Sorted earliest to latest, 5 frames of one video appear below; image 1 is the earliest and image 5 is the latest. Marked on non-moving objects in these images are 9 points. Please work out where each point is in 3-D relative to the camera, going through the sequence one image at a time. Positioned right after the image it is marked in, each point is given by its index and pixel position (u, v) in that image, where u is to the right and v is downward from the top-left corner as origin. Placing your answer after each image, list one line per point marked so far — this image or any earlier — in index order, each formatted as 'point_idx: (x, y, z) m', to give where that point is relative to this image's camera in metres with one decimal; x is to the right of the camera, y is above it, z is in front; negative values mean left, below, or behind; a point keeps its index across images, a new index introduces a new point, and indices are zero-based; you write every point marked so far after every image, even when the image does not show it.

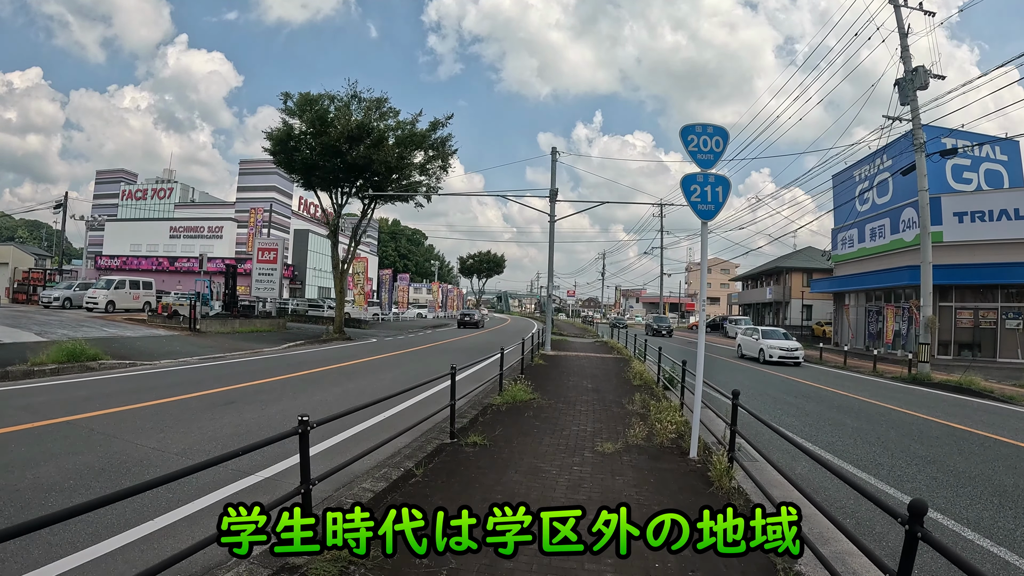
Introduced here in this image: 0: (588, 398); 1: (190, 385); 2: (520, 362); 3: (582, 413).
0: (+1.2, -1.8, +8.4) m
1: (-7.3, -2.2, +11.9) m
2: (+0.2, -1.6, +11.3) m
3: (+1.0, -1.7, +7.2) m
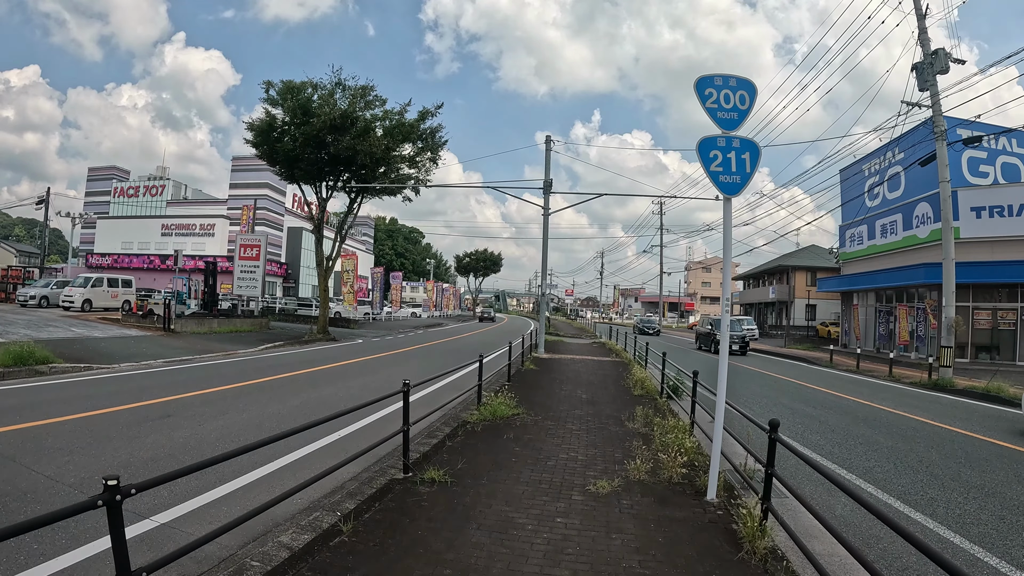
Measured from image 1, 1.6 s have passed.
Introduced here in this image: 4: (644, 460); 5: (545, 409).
0: (+0.9, -1.7, +7.2) m
1: (-7.6, -2.1, +10.6) m
2: (-0.1, -1.5, +10.1) m
3: (+0.7, -1.7, +6.0) m
4: (+1.3, -1.7, +5.1) m
5: (+0.5, -1.7, +7.2) m
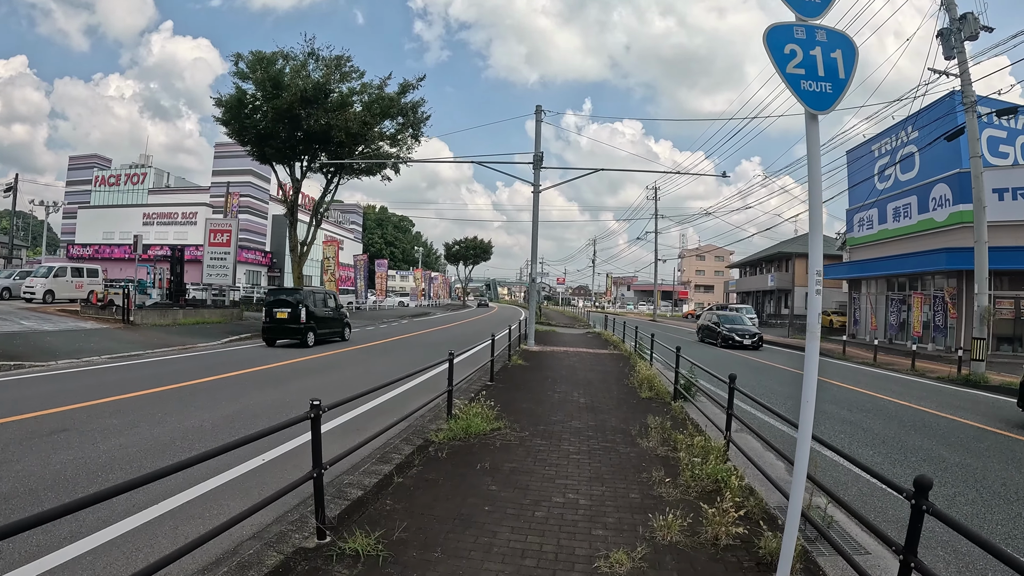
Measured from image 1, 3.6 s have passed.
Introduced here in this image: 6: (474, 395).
0: (+0.7, -1.5, +5.7) m
1: (-7.9, -1.9, +9.0) m
2: (-0.4, -1.3, +8.6) m
3: (+0.5, -1.5, +4.4) m
4: (+1.1, -1.5, +3.6) m
5: (+0.2, -1.5, +5.7) m
6: (-0.5, -1.4, +6.7) m
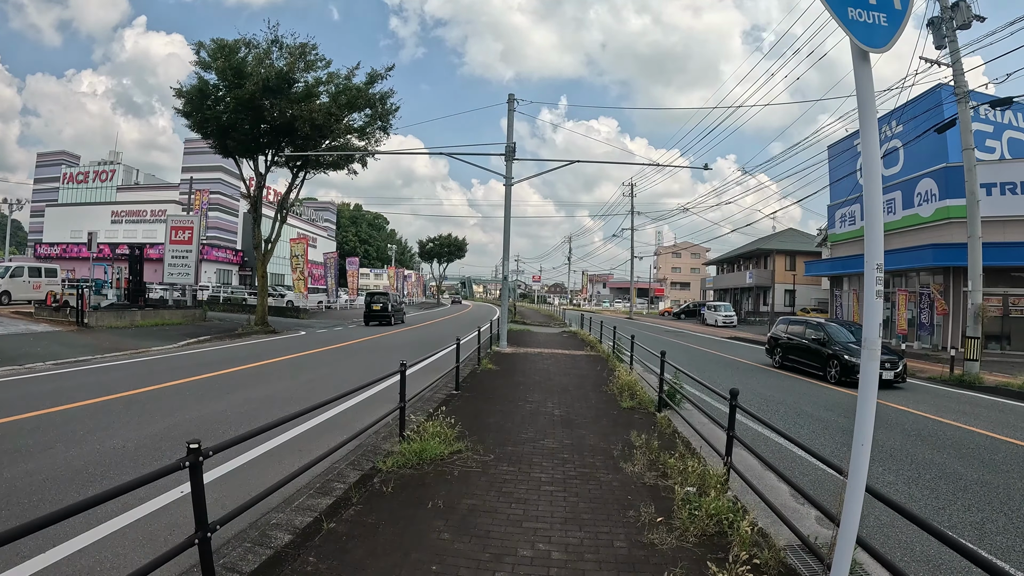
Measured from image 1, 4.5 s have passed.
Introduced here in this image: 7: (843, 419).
0: (+0.4, -1.5, +4.9) m
1: (-8.3, -1.9, +7.9) m
2: (-0.8, -1.2, +7.8) m
3: (+0.2, -1.5, +3.7) m
4: (+0.9, -1.5, +2.9) m
5: (-0.1, -1.4, +4.9) m
6: (-0.8, -1.4, +5.9) m
7: (+5.0, -2.0, +7.9) m
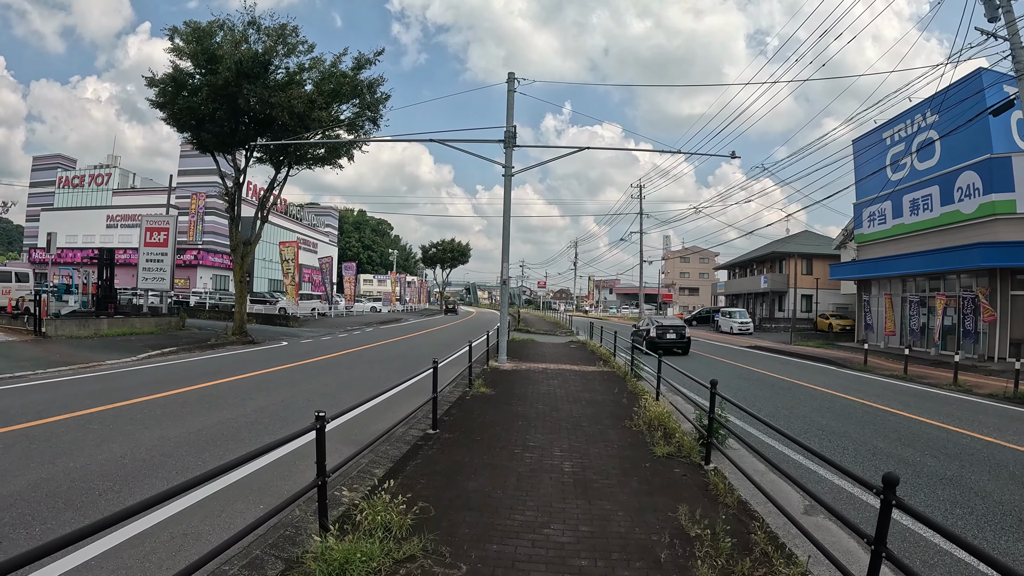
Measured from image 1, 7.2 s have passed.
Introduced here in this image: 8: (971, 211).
0: (+0.3, -1.5, +3.2) m
1: (-8.4, -1.9, +6.2) m
2: (-0.9, -1.3, +6.0) m
3: (+0.2, -1.5, +1.9) m
4: (+0.8, -1.5, +1.1) m
5: (-0.2, -1.5, +3.2) m
6: (-0.9, -1.4, +4.1) m
7: (+4.9, -2.0, +6.1) m
8: (+14.3, +2.4, +16.3) m
